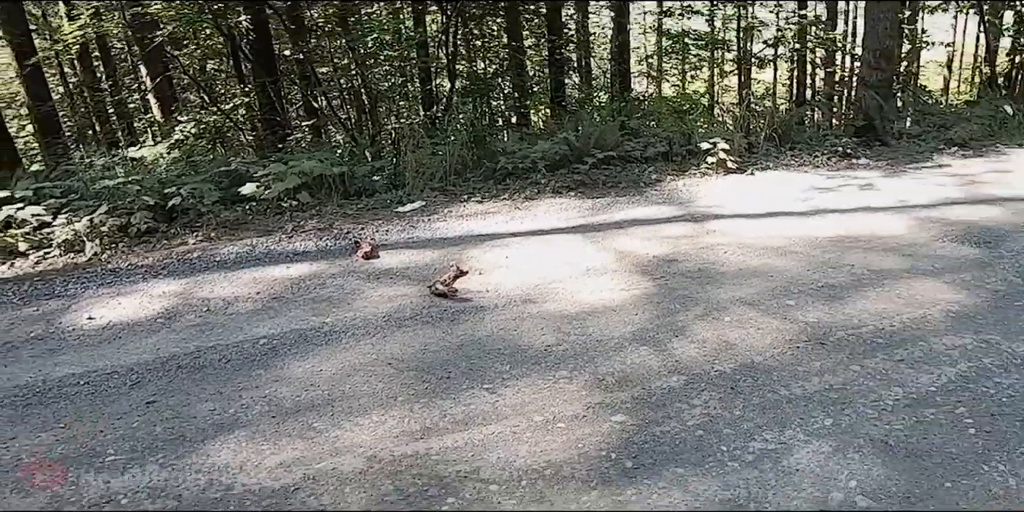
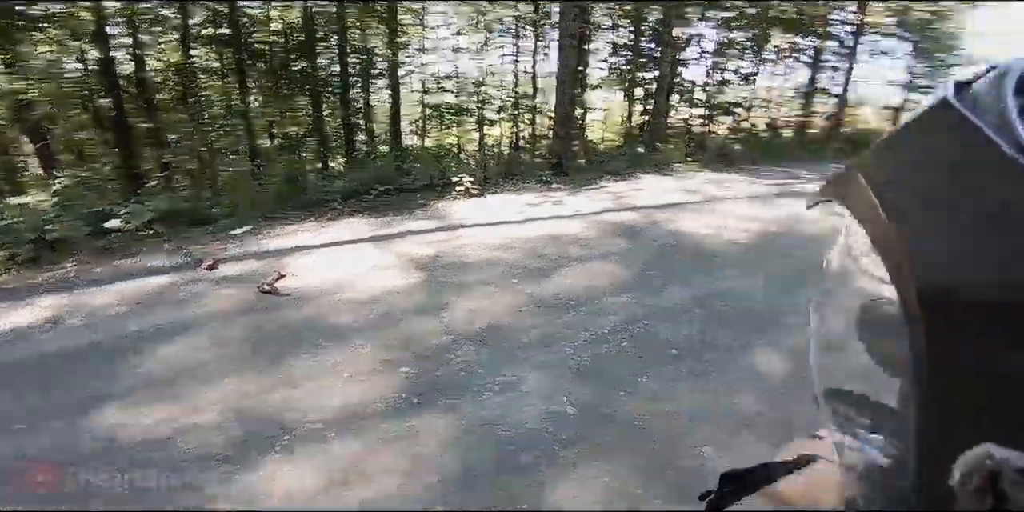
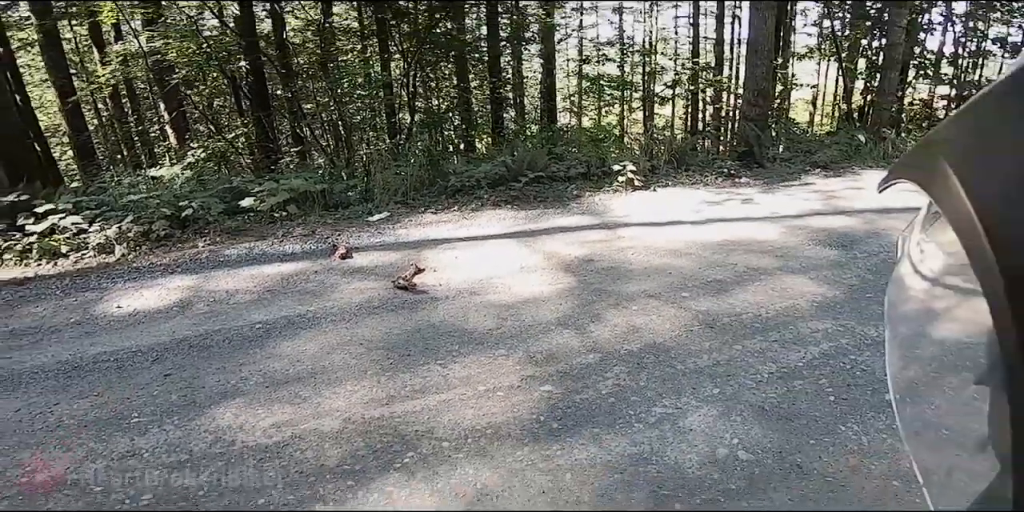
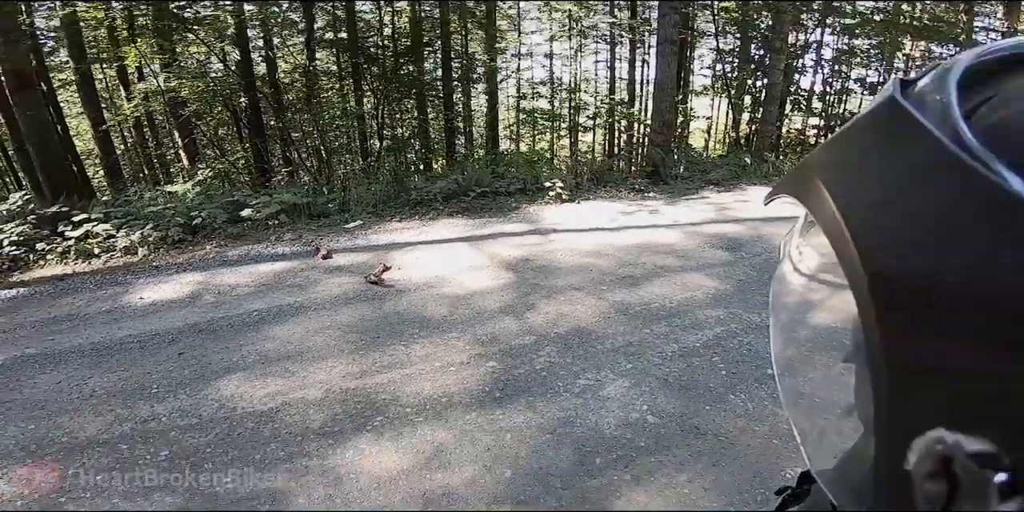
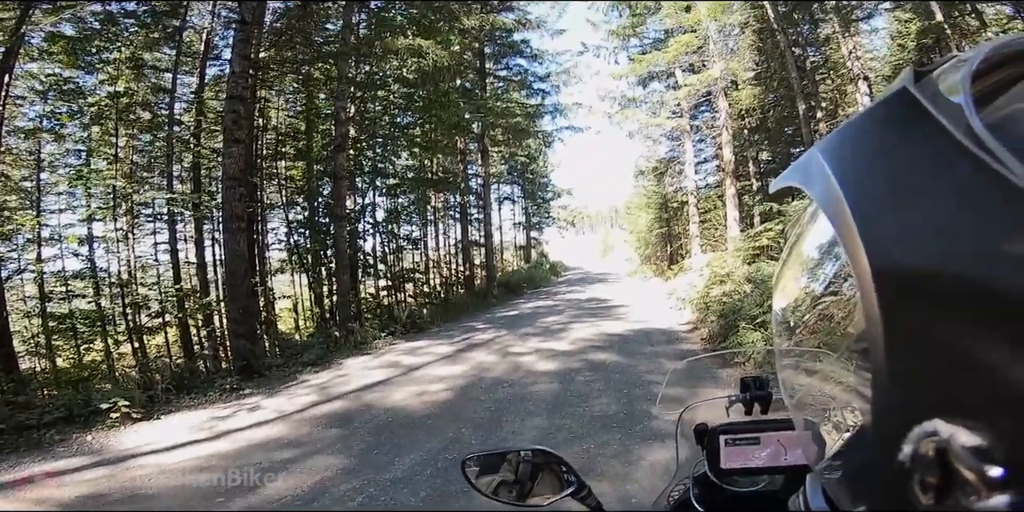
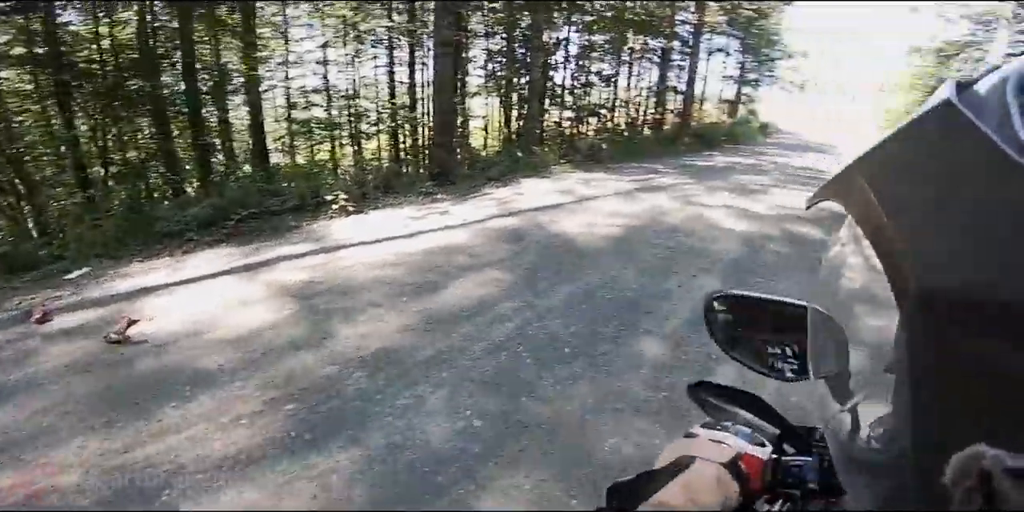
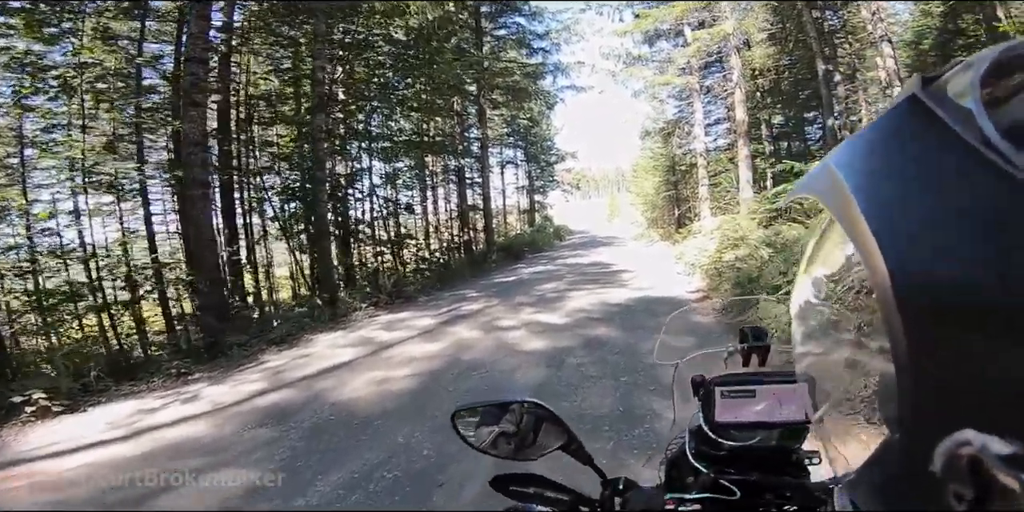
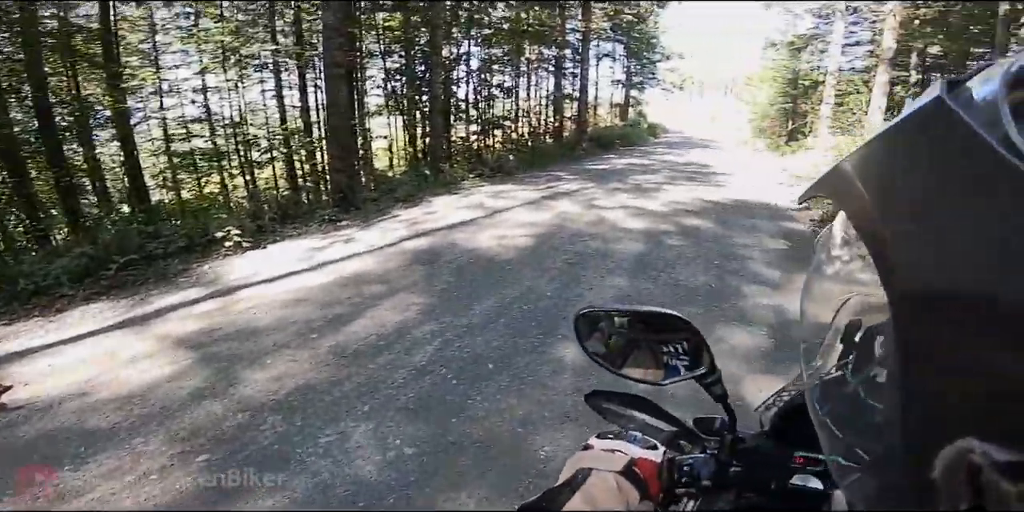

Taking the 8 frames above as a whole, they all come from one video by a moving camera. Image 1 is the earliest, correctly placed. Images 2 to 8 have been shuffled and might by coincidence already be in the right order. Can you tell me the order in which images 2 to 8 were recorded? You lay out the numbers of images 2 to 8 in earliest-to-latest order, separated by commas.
3, 4, 2, 6, 8, 5, 7
